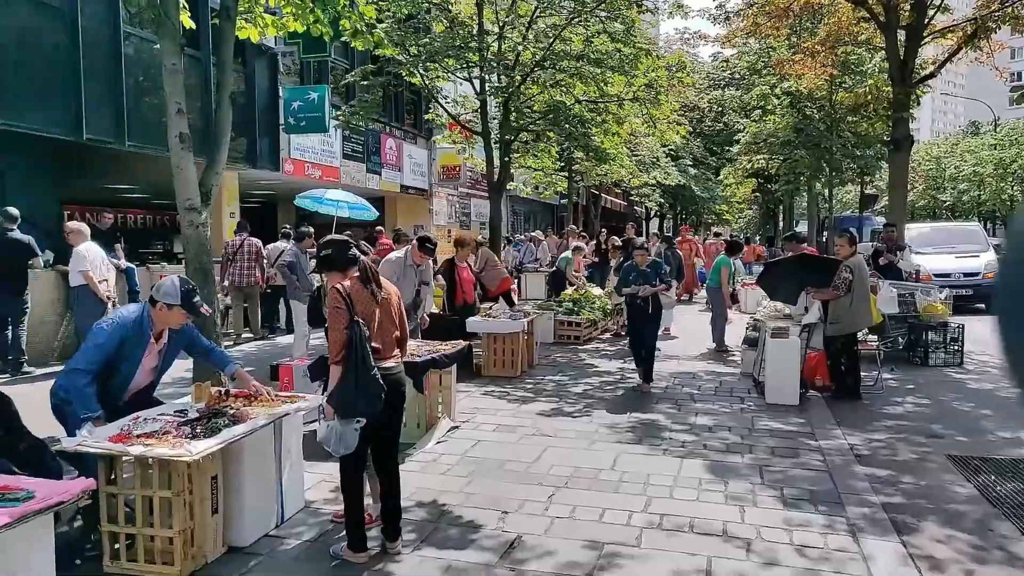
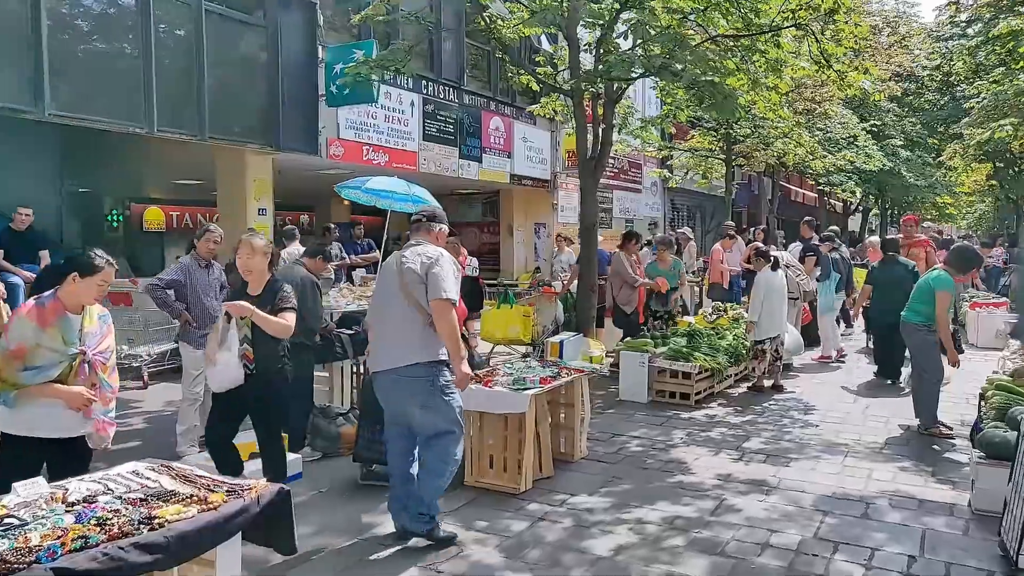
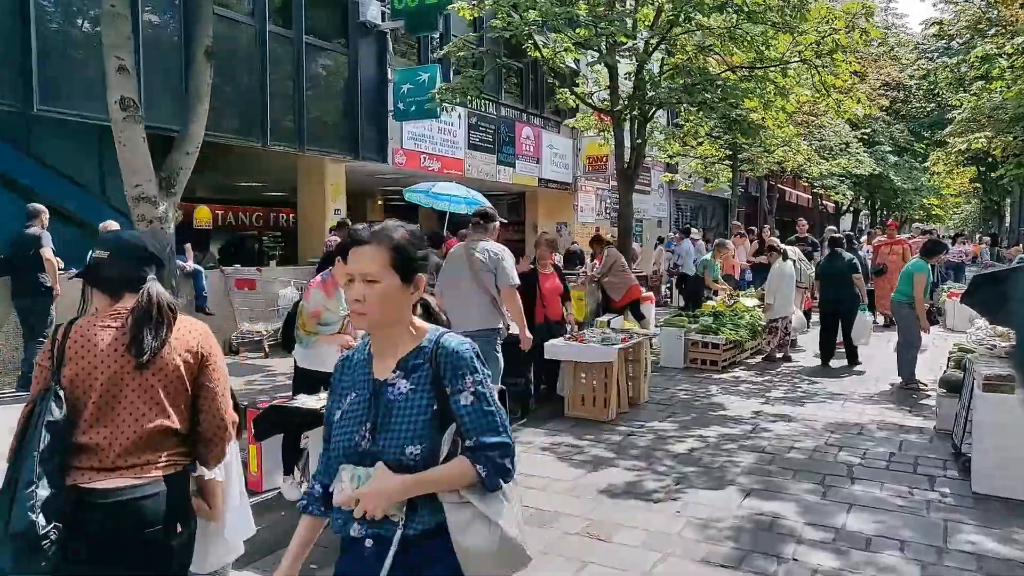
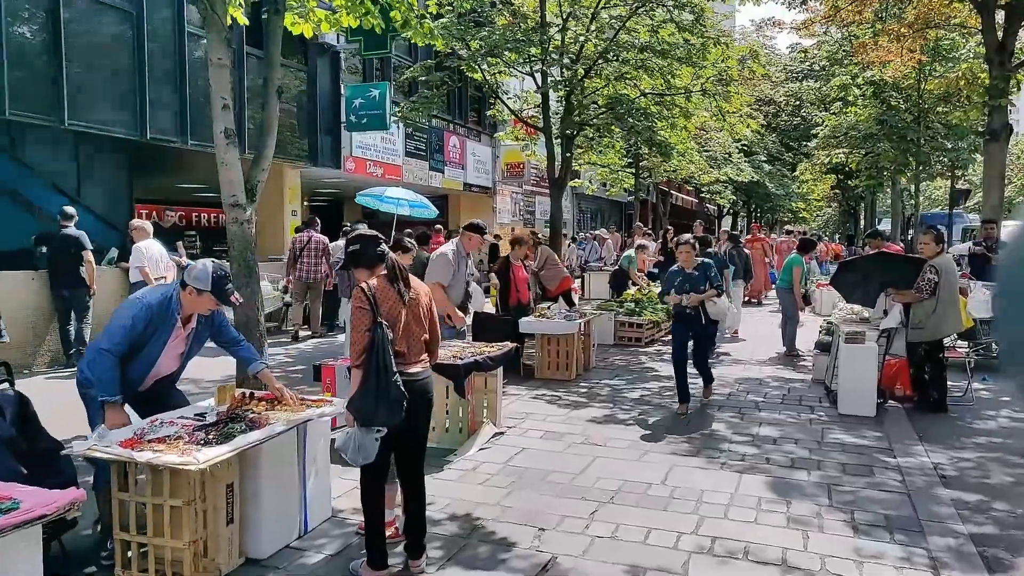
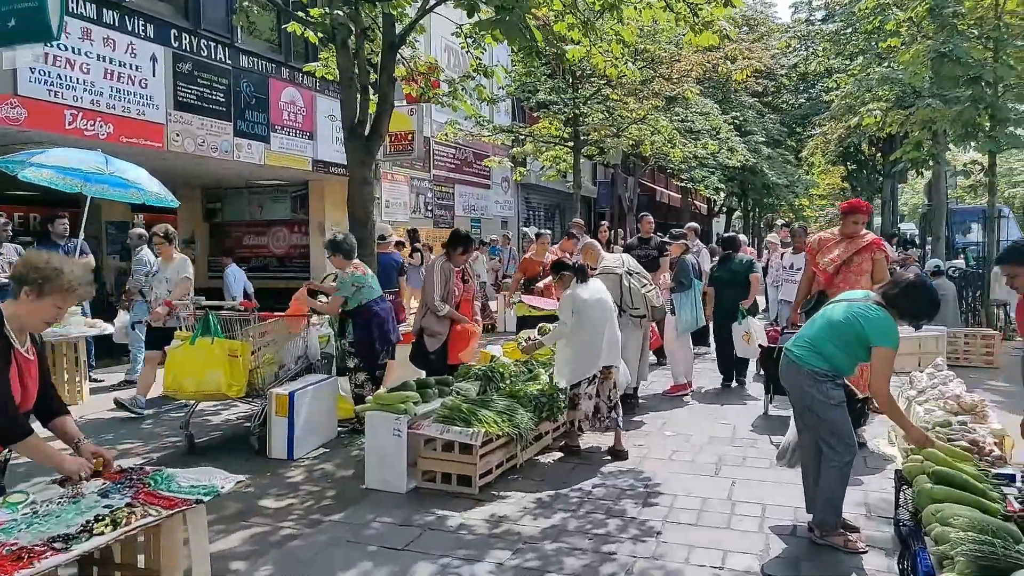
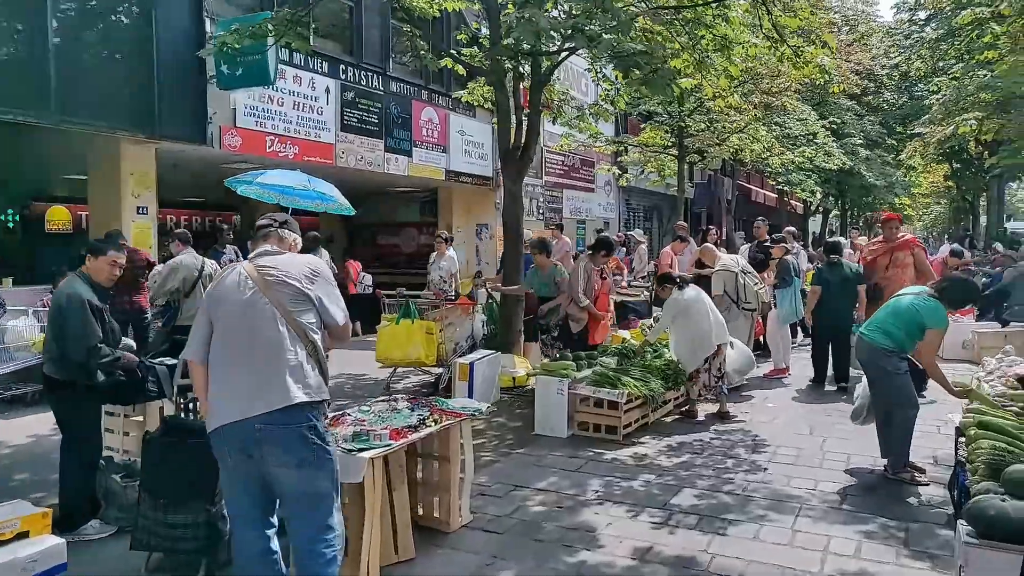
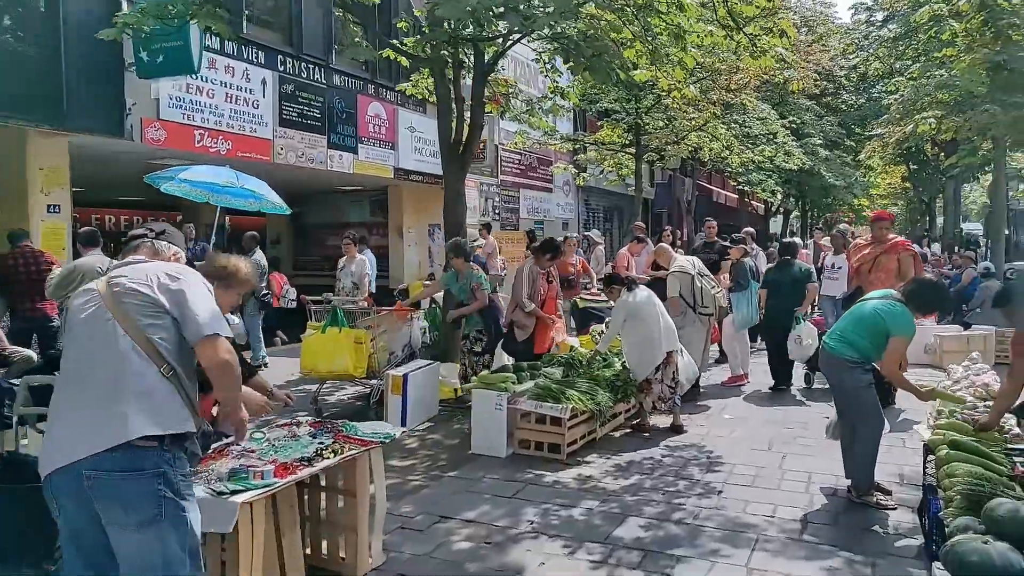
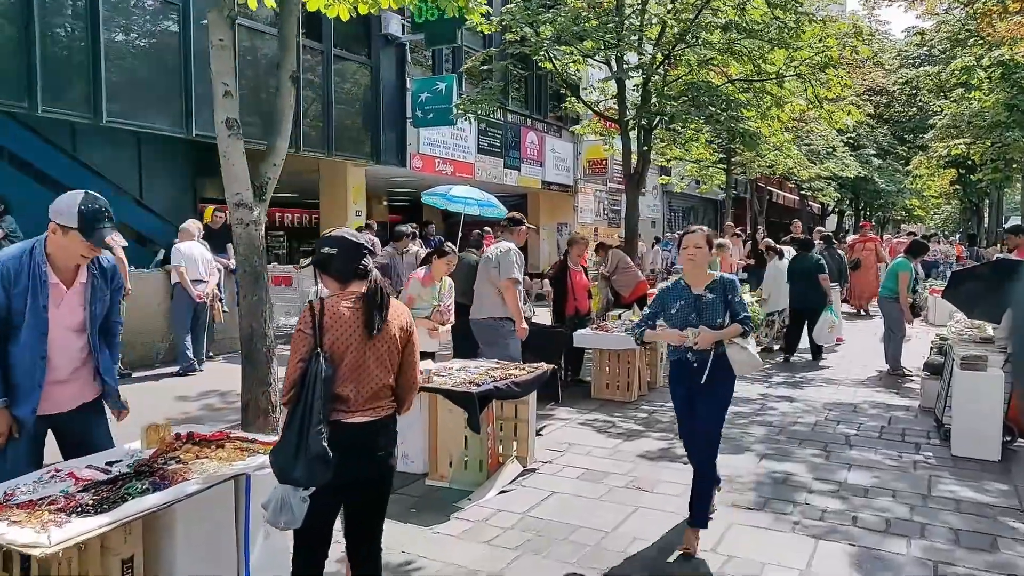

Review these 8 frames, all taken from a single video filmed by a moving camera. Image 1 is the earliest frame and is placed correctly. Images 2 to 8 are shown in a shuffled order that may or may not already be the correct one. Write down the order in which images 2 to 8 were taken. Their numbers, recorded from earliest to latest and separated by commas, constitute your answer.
4, 8, 3, 2, 6, 7, 5
